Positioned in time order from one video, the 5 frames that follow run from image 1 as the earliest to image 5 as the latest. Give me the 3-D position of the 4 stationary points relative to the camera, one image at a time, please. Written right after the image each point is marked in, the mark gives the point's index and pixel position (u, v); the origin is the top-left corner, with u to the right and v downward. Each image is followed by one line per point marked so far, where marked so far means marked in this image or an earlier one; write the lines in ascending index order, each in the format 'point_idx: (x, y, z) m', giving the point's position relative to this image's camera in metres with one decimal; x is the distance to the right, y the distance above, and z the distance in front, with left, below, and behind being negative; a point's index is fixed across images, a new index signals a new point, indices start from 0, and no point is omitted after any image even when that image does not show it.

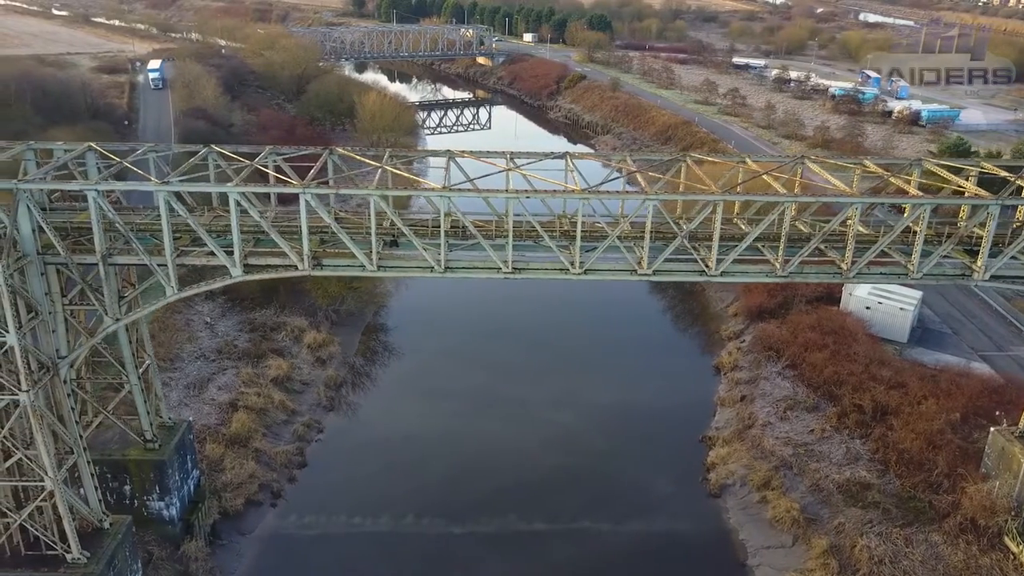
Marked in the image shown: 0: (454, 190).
0: (-0.9, +1.6, +12.2) m
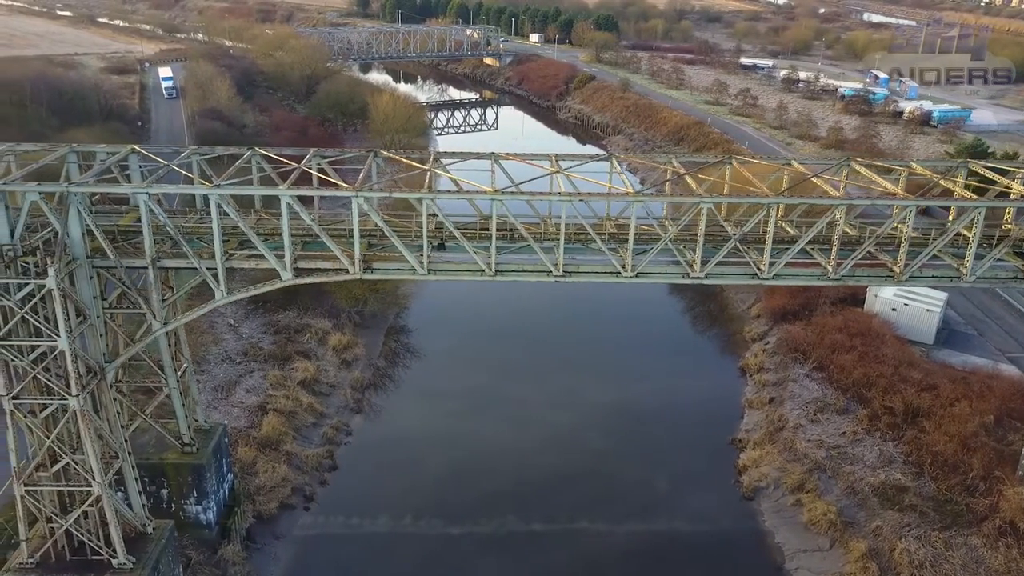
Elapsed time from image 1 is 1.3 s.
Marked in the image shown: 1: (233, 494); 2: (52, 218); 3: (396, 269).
0: (-0.1, +1.6, +12.1) m
1: (-6.3, -4.6, +16.5) m
2: (-7.0, +1.0, +11.2) m
3: (-1.9, +0.3, +11.8) m
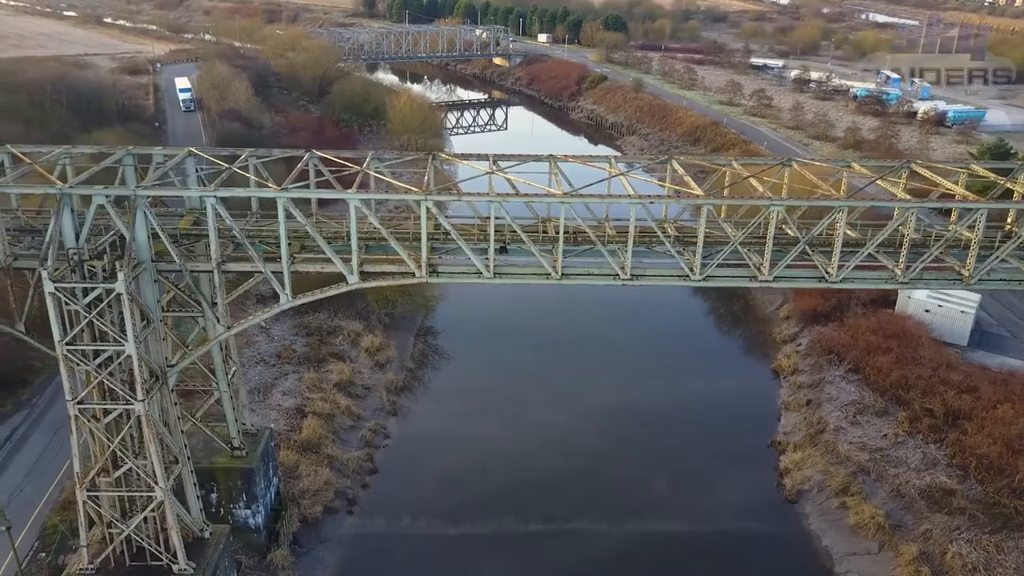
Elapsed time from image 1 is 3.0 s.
0: (+1.0, +1.5, +12.0) m
1: (-5.2, -4.7, +16.5) m
2: (-5.9, +1.0, +11.1) m
3: (-0.8, +0.2, +11.7) m
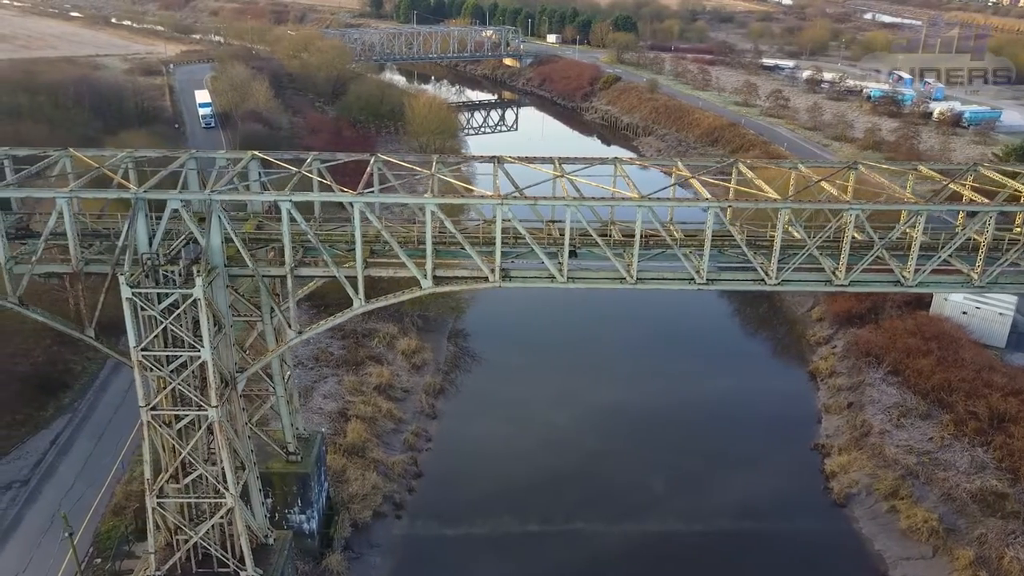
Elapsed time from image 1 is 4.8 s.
0: (+2.1, +1.4, +12.0) m
1: (-4.1, -4.8, +16.4) m
2: (-4.8, +0.9, +11.0) m
3: (+0.4, +0.2, +11.6) m
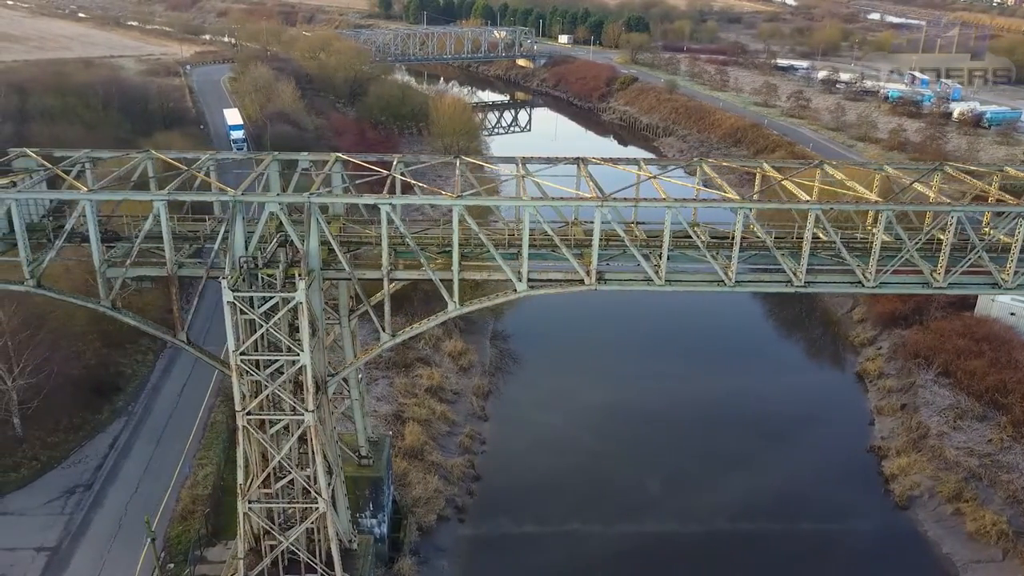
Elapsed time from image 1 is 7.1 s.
0: (+3.6, +1.4, +11.9) m
1: (-2.6, -4.8, +16.3) m
2: (-3.3, +0.9, +10.9) m
3: (+1.9, +0.1, +11.5) m
